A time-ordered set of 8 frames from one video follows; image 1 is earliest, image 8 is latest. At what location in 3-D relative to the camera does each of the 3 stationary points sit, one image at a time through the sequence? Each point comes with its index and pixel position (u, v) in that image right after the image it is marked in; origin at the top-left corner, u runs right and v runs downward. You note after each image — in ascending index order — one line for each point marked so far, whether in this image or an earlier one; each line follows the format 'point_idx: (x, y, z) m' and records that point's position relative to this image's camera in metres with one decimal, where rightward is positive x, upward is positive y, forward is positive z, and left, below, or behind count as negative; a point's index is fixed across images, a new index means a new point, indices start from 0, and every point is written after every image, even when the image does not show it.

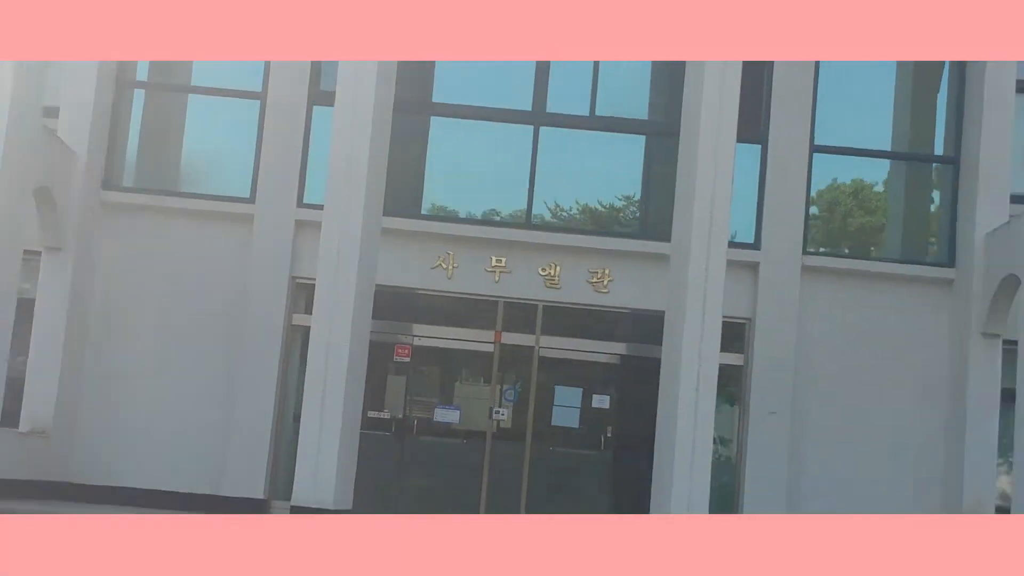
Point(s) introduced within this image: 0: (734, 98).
0: (+1.1, +0.9, +9.1) m
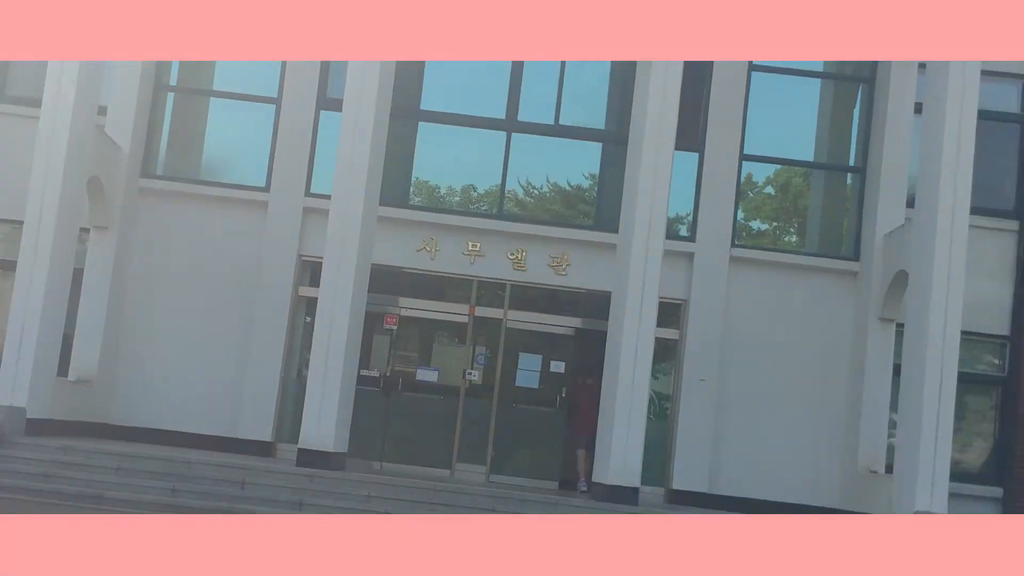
0: (+0.9, +1.0, +11.0) m
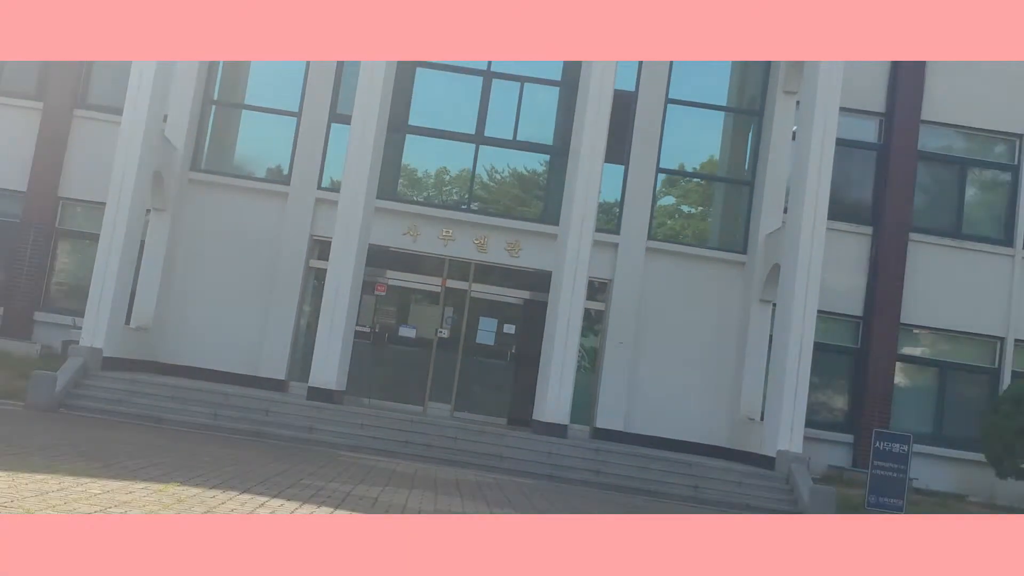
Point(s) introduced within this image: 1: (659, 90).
0: (+0.7, +1.2, +14.4) m
1: (+1.3, +1.8, +15.9) m
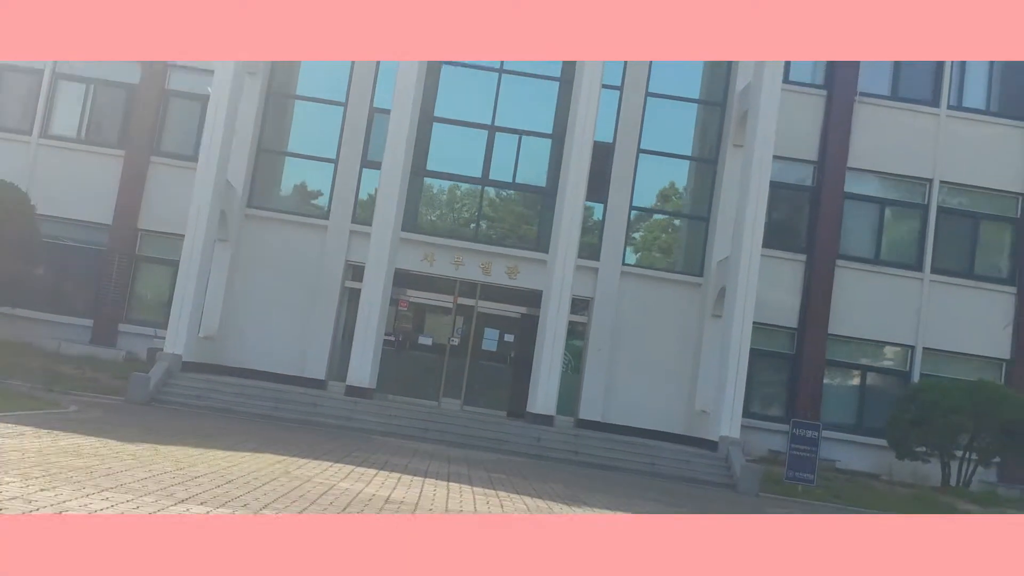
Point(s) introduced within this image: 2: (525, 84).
0: (+0.7, +1.0, +17.9) m
1: (+1.3, +1.6, +19.3) m
2: (+0.1, +2.2, +19.5) m
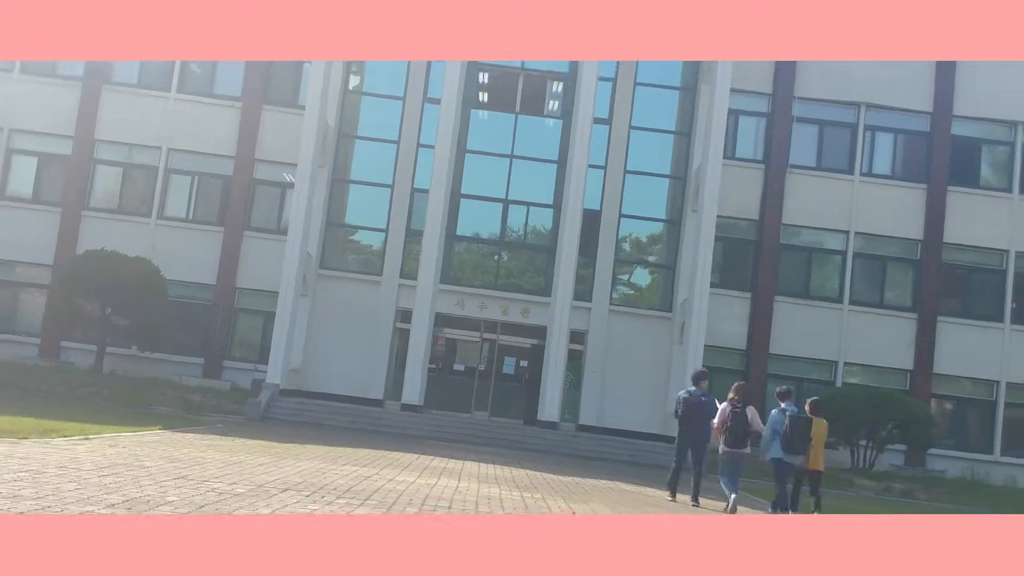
0: (+0.8, +0.5, +23.7) m
1: (+1.4, +1.1, +25.1) m
2: (+0.3, +1.7, +25.4) m
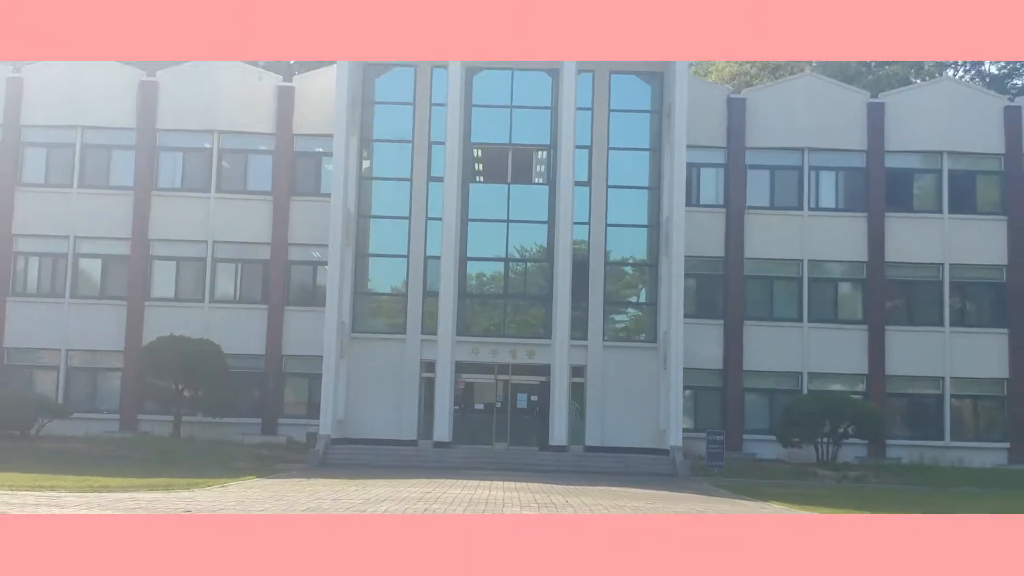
0: (+0.8, -0.2, +27.9) m
1: (+1.4, +0.5, +29.3) m
2: (+0.2, +1.0, +29.6) m
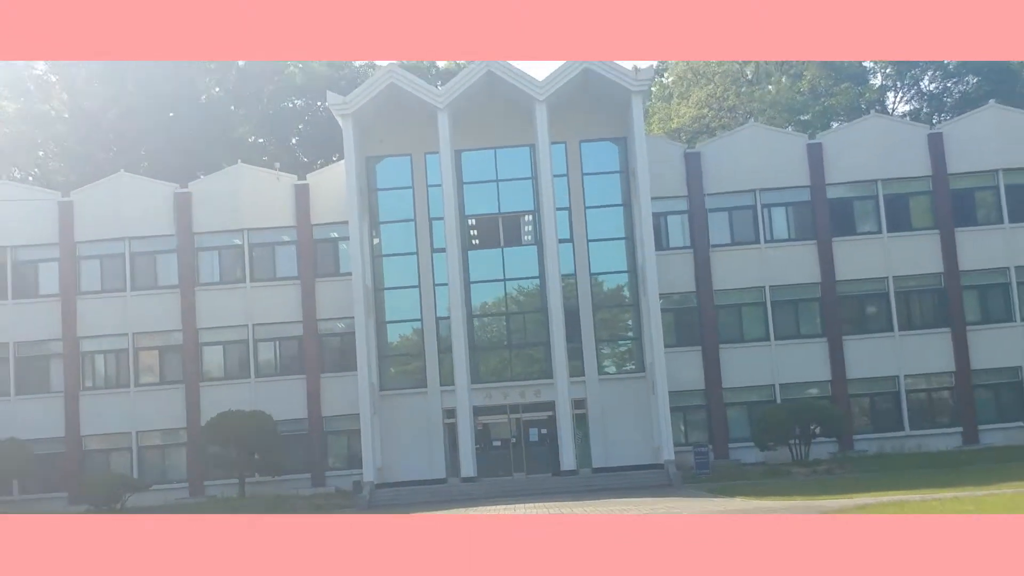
0: (+0.9, -1.0, +32.3) m
1: (+1.4, -0.3, +33.7) m
2: (+0.2, +0.1, +34.0) m
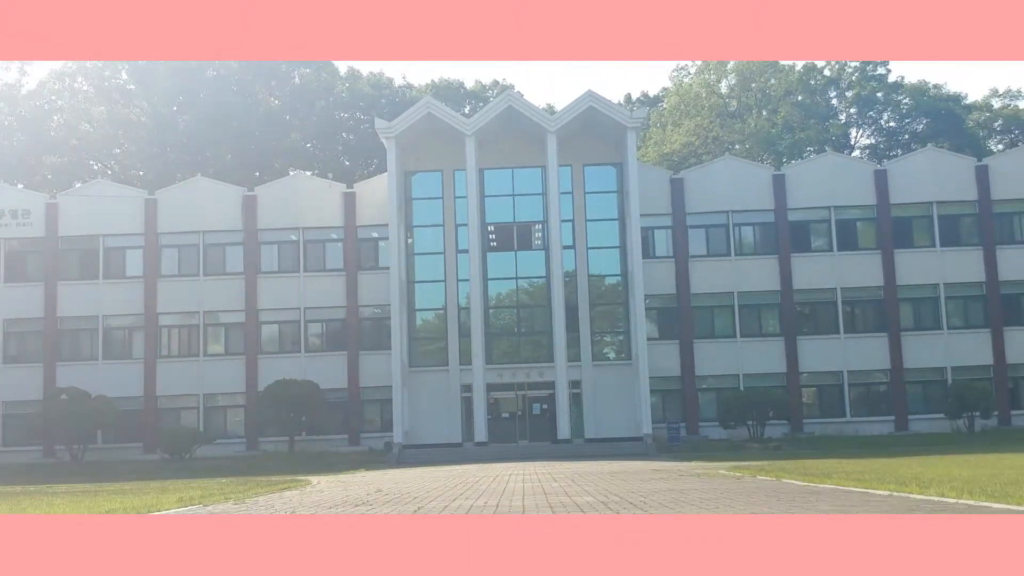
0: (+1.1, -1.0, +39.0) m
1: (+1.6, -0.3, +40.4) m
2: (+0.4, +0.1, +40.7) m
